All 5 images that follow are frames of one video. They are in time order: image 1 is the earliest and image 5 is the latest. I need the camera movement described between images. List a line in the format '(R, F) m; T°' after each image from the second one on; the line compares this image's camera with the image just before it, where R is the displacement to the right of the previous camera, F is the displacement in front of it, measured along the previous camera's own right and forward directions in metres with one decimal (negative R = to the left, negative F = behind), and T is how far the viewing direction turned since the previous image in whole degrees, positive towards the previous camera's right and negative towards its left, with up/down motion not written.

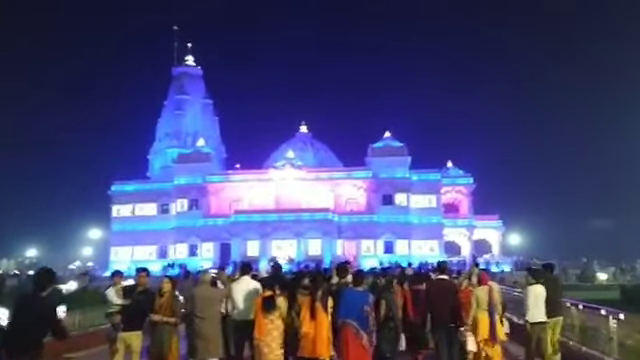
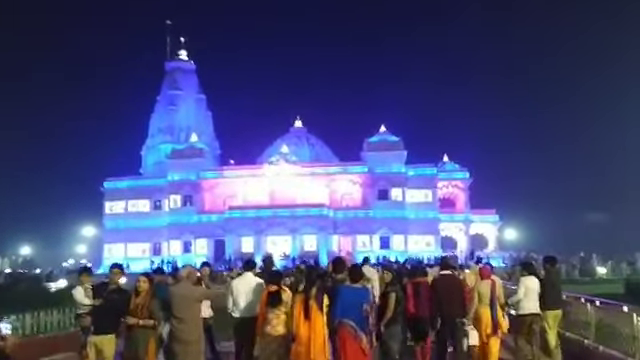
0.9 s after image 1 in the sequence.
(0.0, +0.4) m; 0°
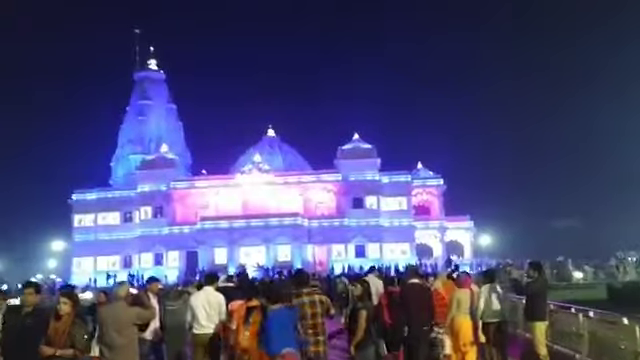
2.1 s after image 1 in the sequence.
(+0.1, +0.5) m; +2°
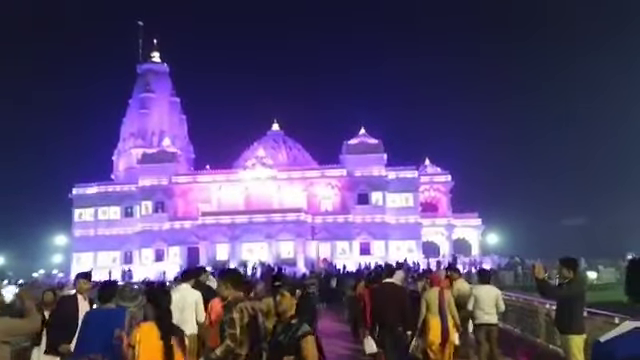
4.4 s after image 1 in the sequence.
(+0.1, +0.8) m; 0°
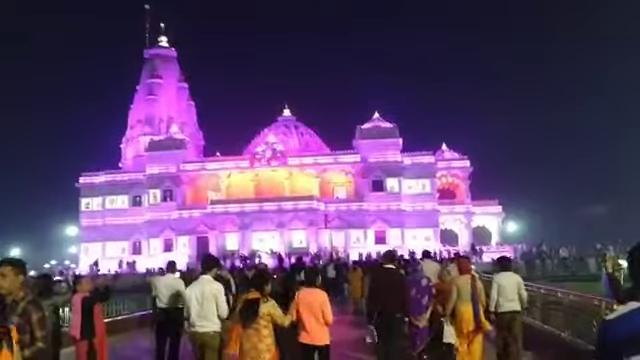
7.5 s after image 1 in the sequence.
(+0.1, +1.2) m; -1°
